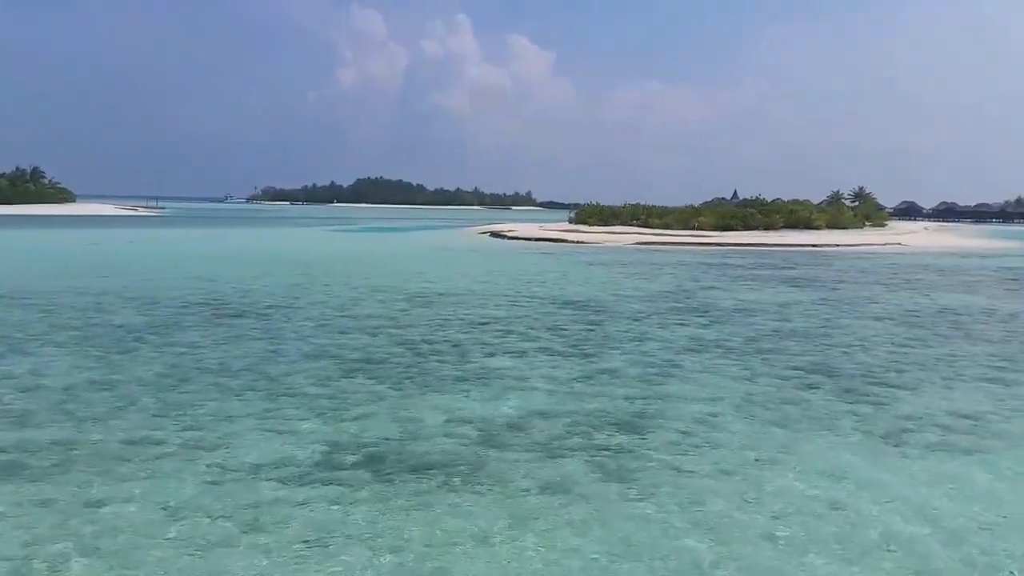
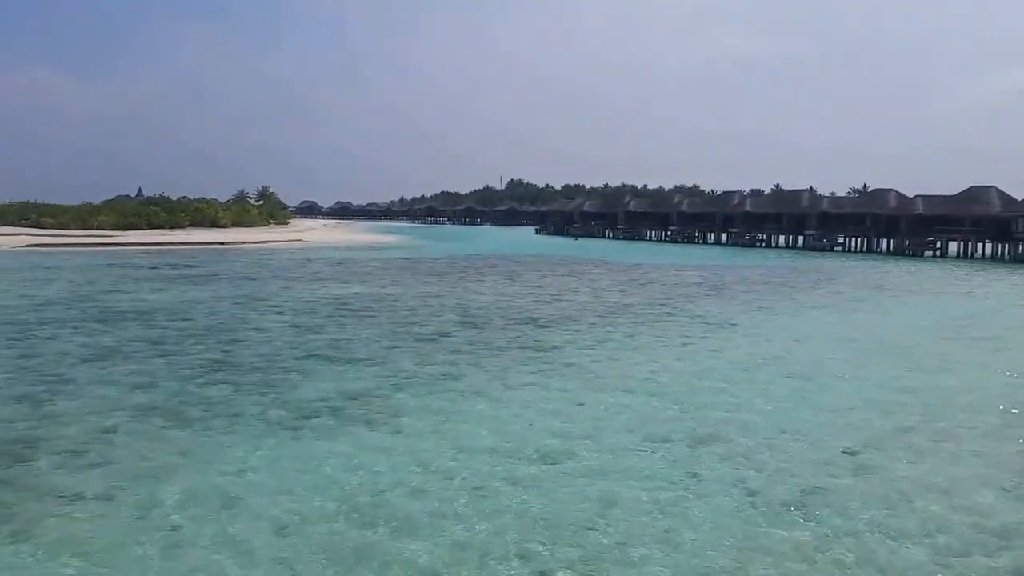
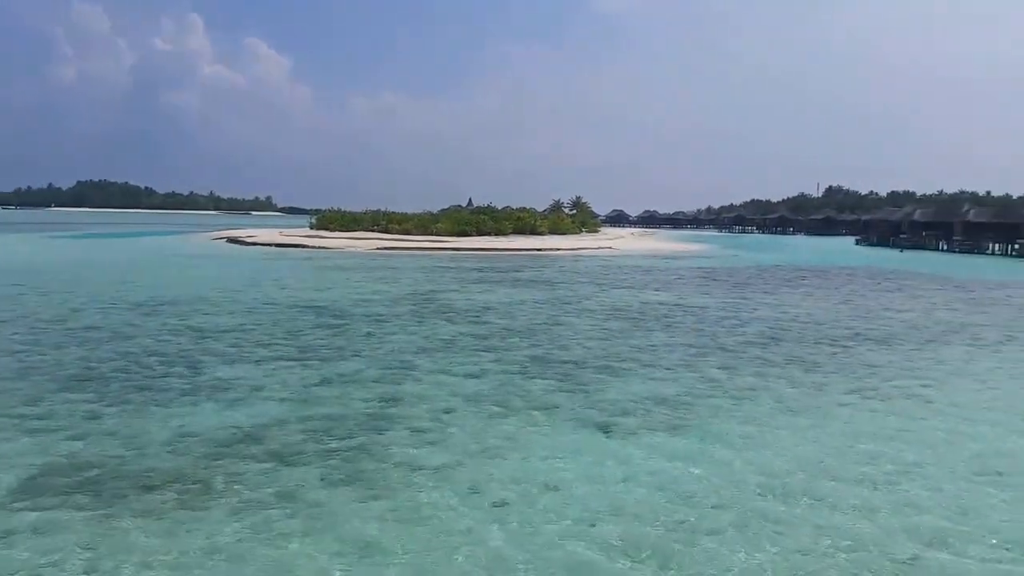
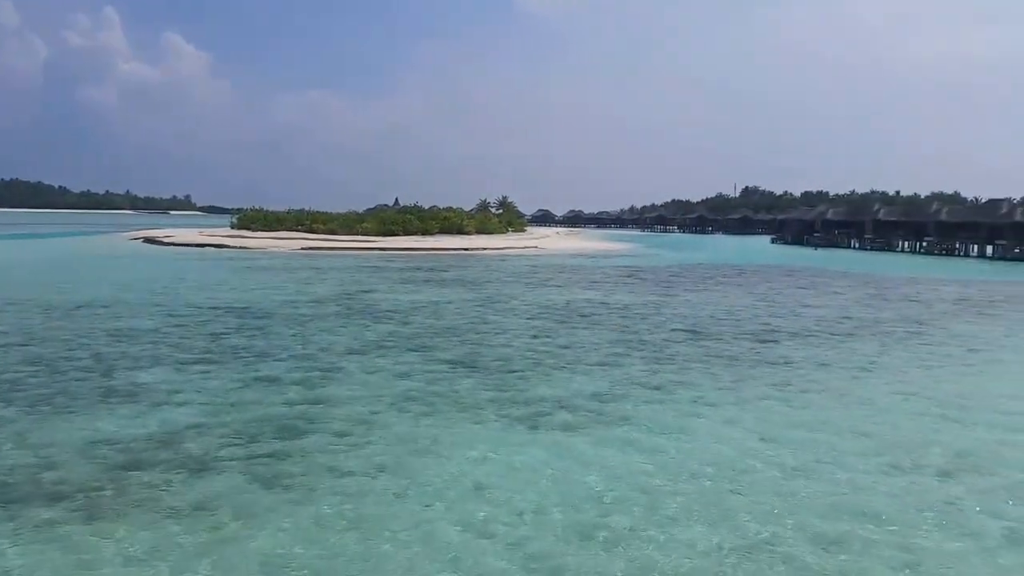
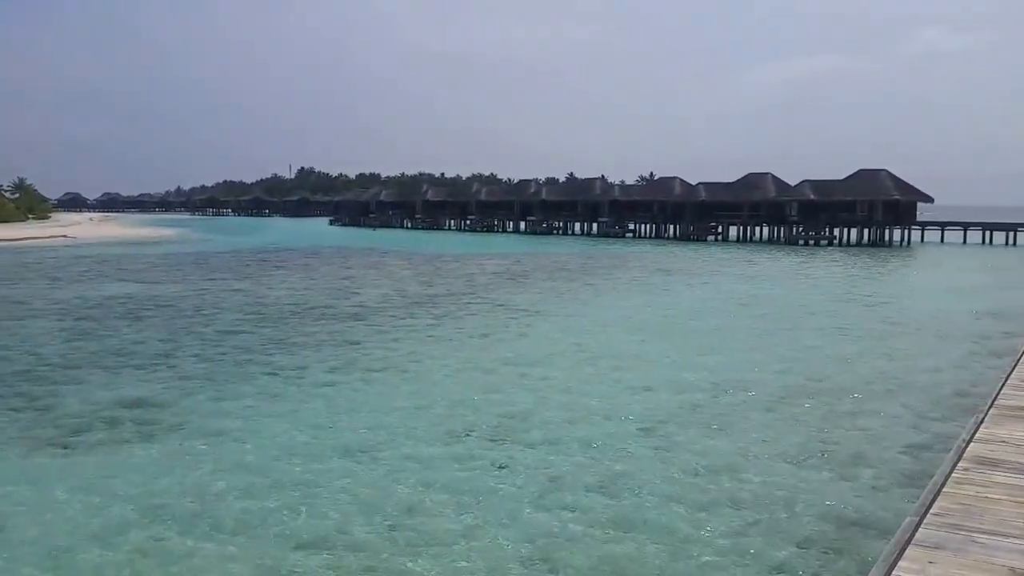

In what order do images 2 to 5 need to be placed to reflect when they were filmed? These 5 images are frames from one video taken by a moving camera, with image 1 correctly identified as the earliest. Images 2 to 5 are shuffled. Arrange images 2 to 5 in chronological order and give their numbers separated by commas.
3, 4, 2, 5
